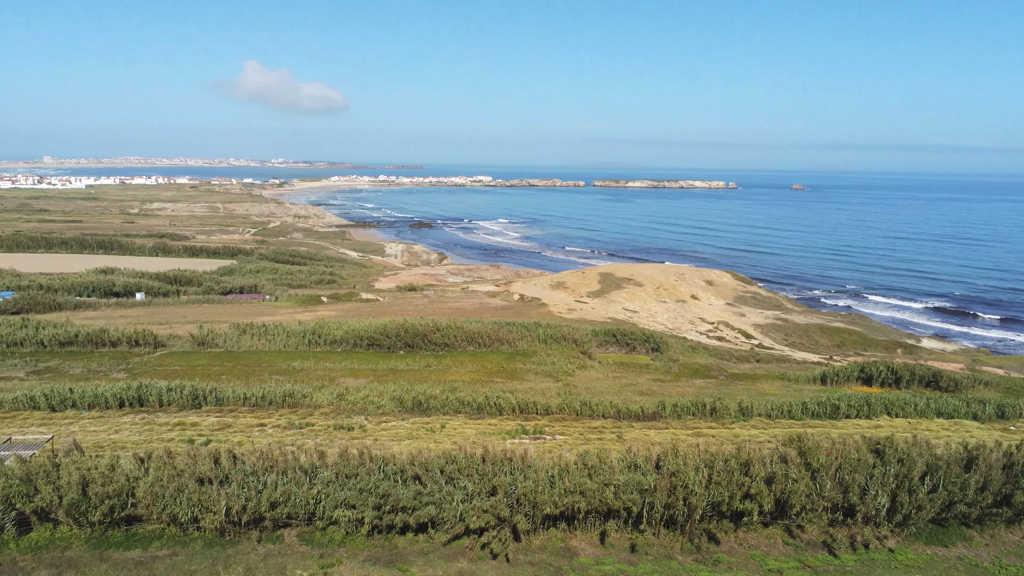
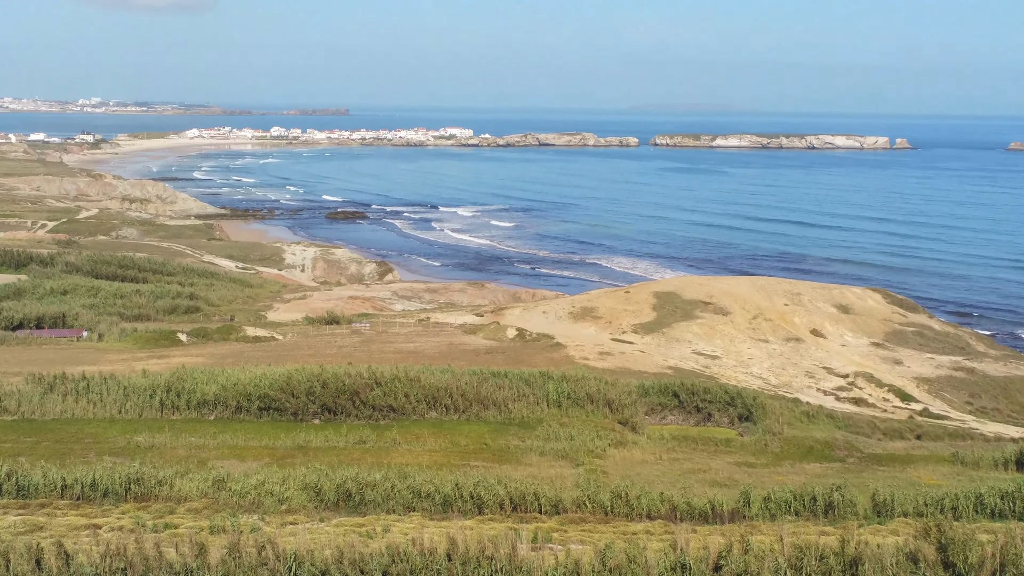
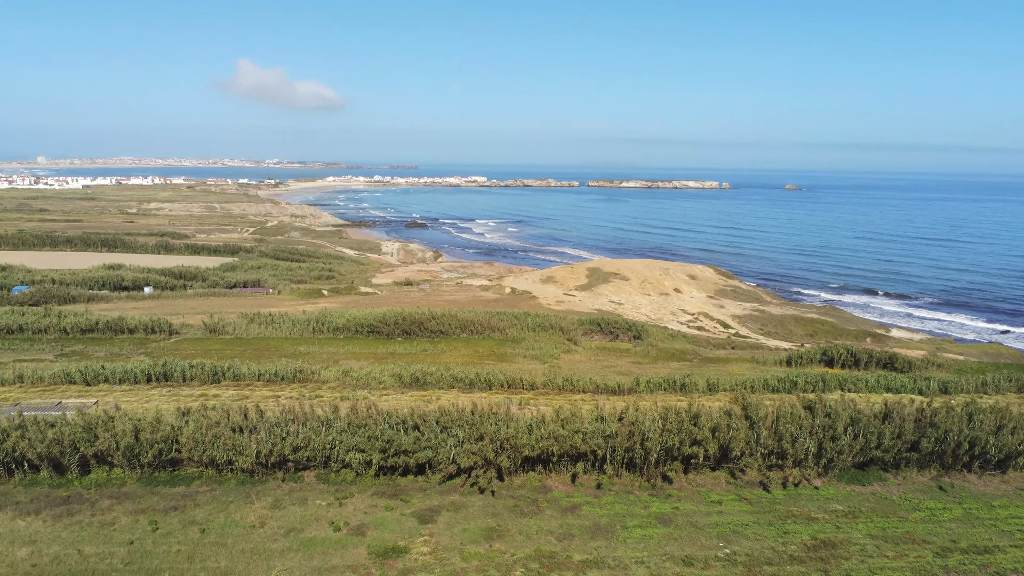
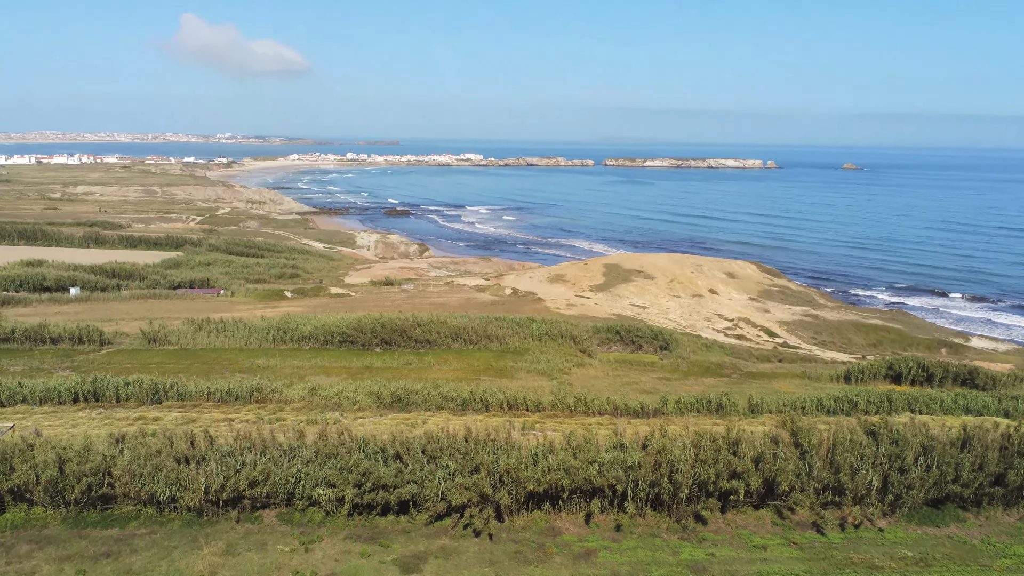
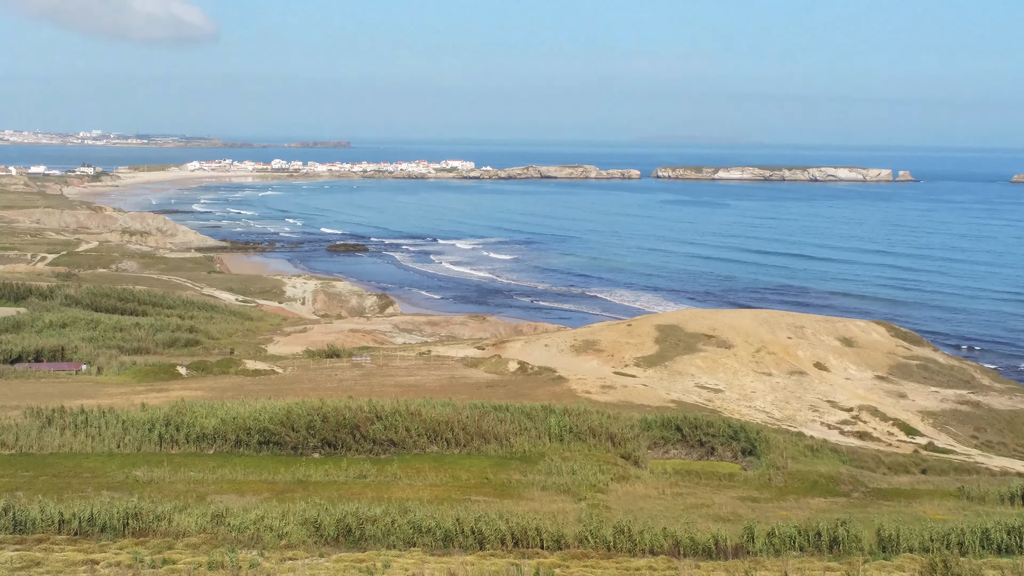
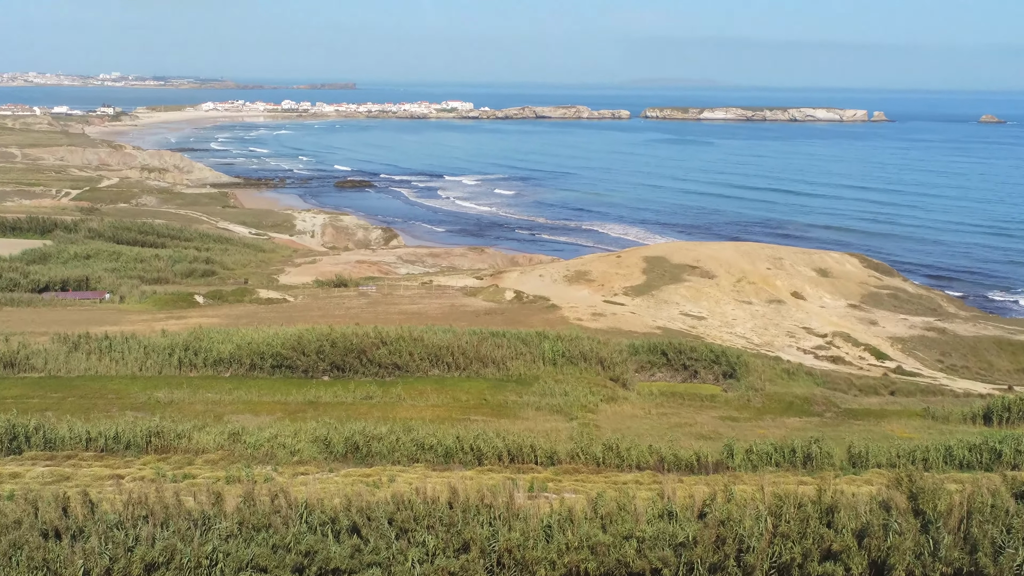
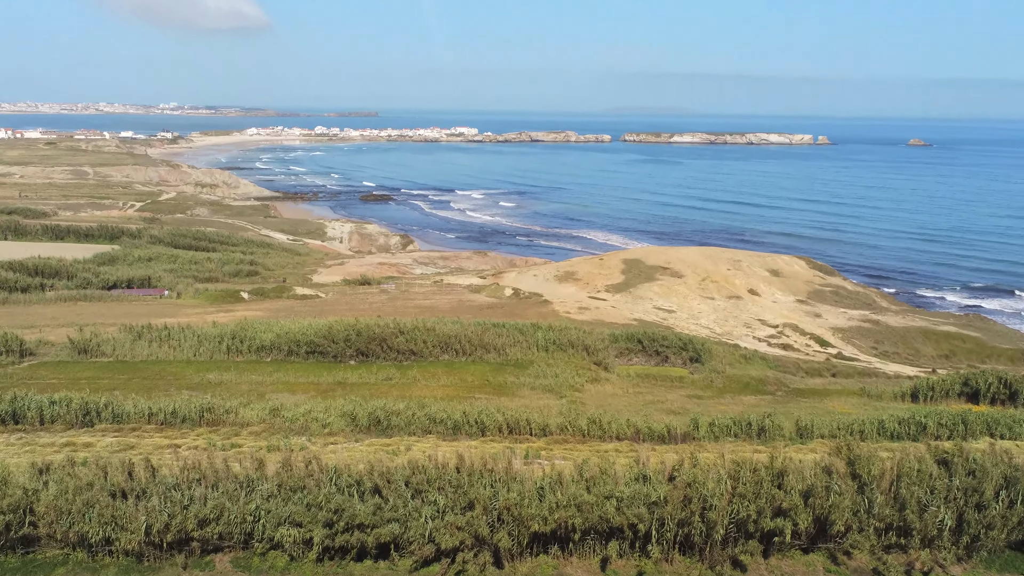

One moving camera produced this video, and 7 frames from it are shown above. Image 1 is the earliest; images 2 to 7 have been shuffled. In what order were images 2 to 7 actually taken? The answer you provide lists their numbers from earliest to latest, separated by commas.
3, 4, 7, 6, 2, 5
